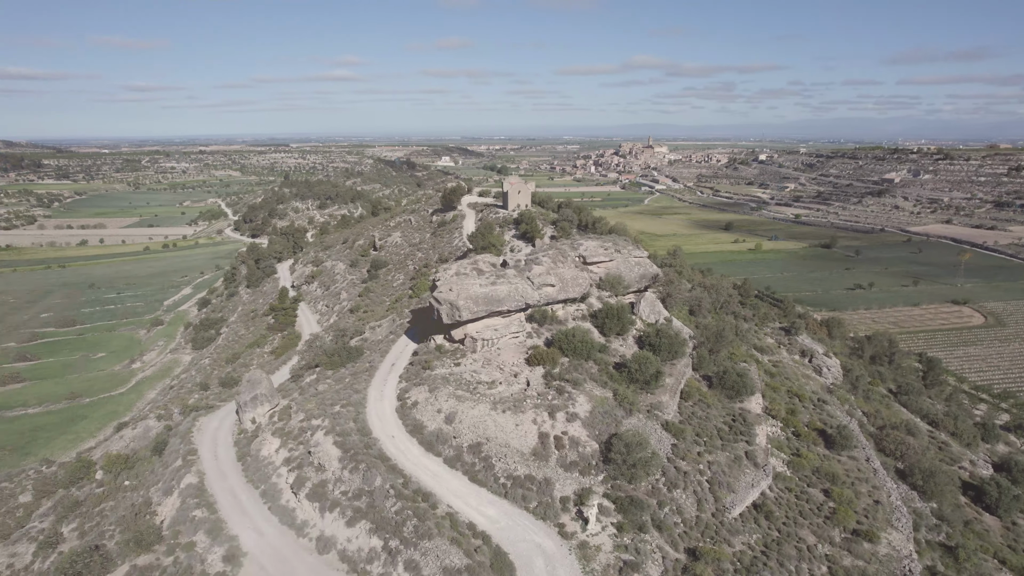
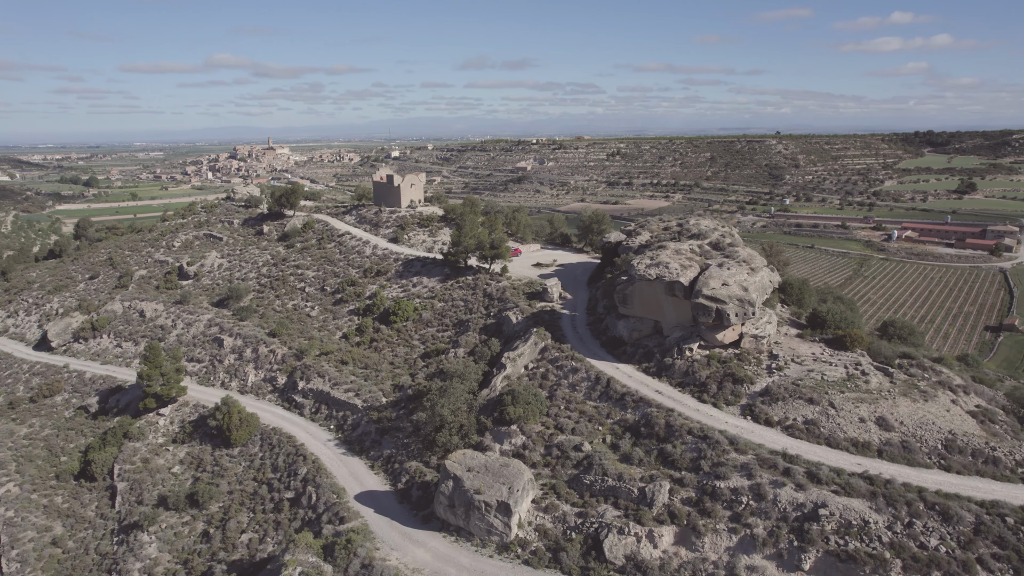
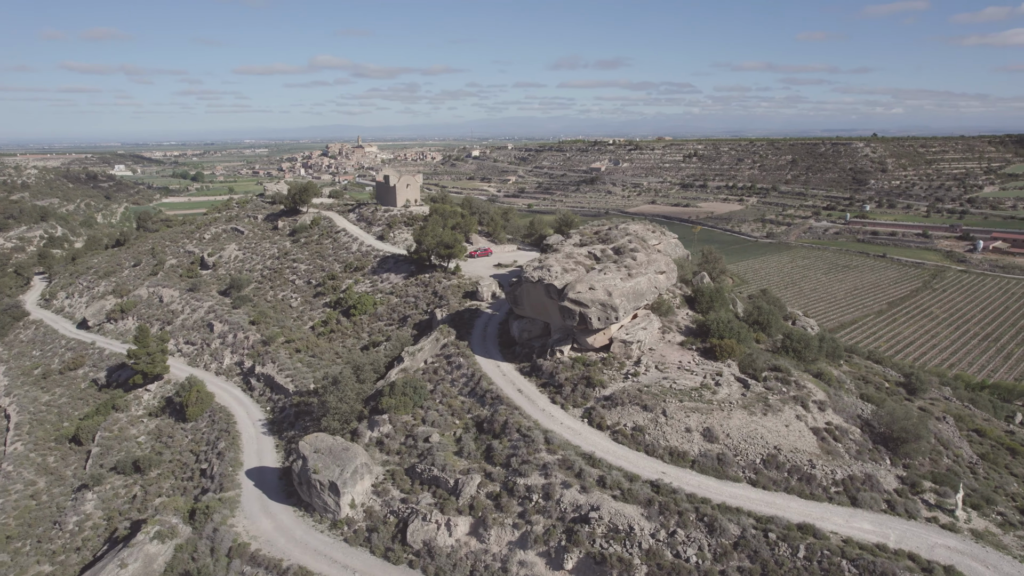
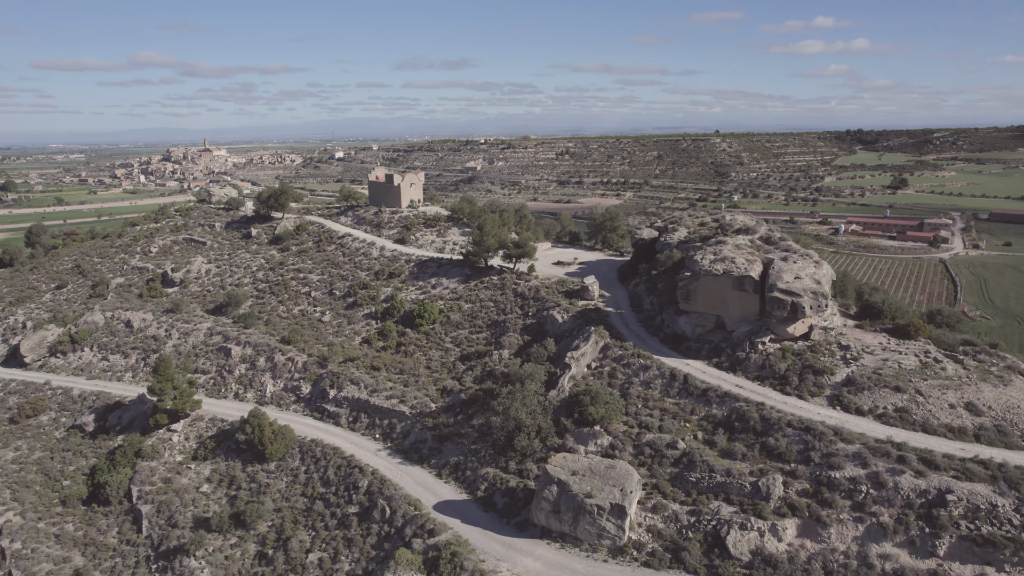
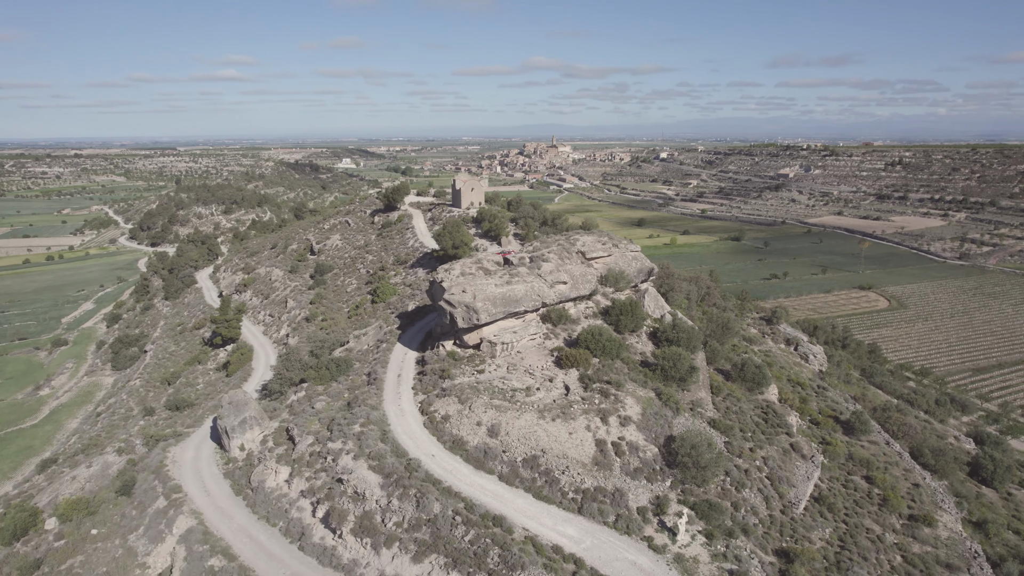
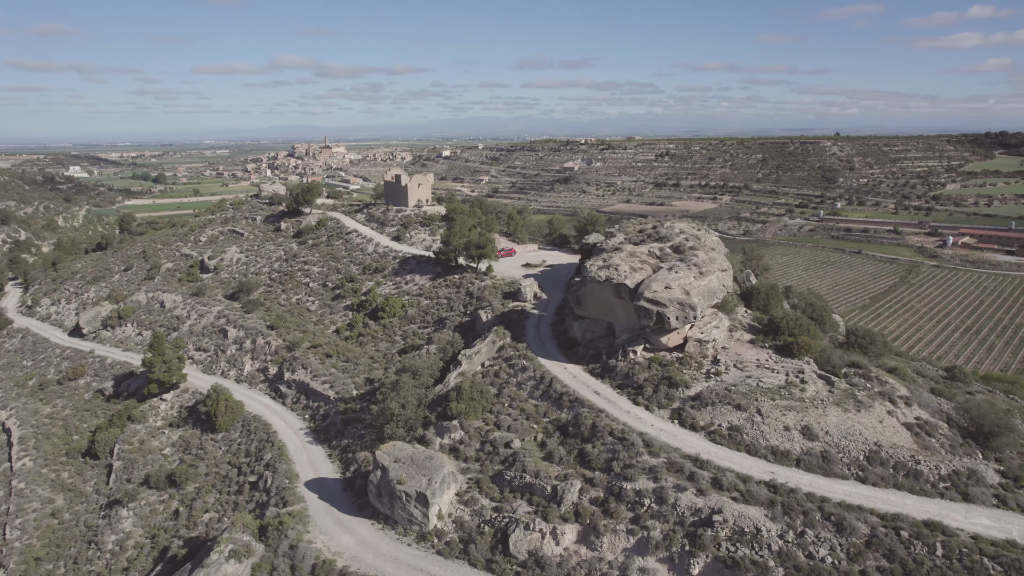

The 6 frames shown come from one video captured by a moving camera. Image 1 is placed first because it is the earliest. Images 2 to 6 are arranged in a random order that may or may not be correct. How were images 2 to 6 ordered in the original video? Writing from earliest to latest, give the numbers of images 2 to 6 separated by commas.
5, 3, 6, 2, 4
